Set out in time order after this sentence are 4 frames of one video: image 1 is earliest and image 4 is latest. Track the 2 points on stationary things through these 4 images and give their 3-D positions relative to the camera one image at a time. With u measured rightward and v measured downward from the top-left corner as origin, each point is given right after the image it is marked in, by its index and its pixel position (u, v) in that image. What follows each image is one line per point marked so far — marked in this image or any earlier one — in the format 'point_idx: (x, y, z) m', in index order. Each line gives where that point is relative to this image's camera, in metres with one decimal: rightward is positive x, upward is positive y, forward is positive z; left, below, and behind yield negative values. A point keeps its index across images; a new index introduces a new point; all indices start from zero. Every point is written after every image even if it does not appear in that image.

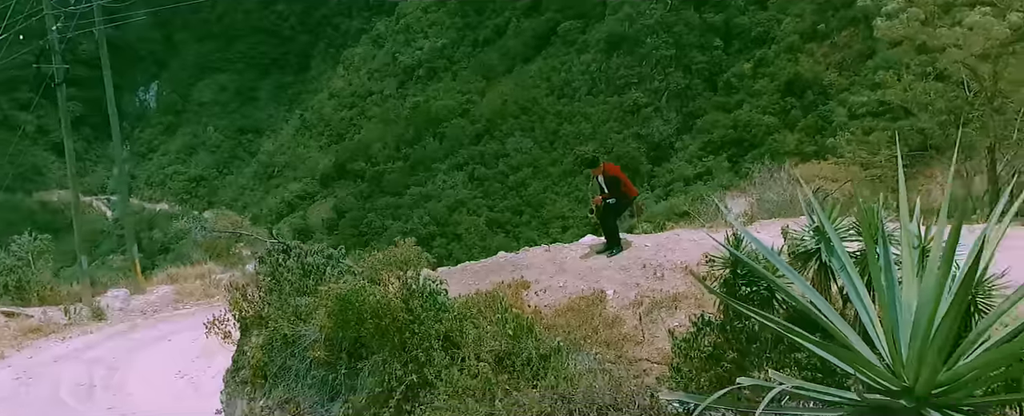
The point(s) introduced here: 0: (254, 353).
0: (-1.5, -0.8, +4.6) m
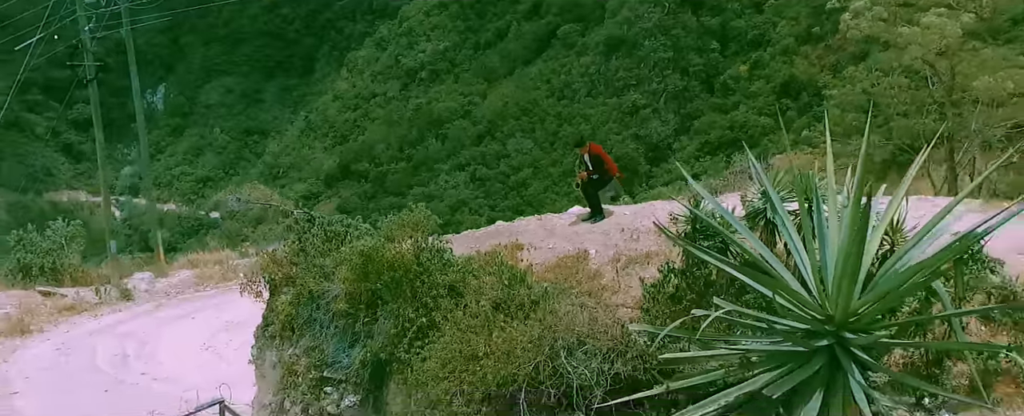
0: (-1.5, -0.6, +5.3) m
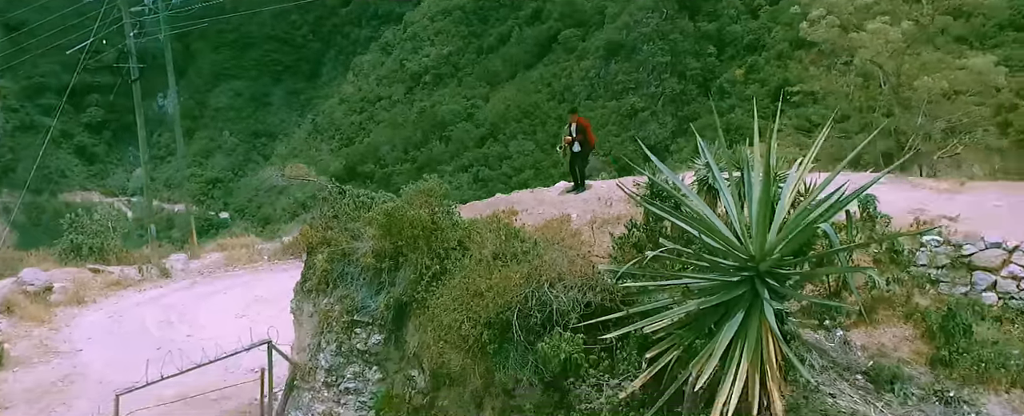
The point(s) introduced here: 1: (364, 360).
0: (-1.5, -0.4, +6.4) m
1: (-1.2, -1.1, +6.4) m
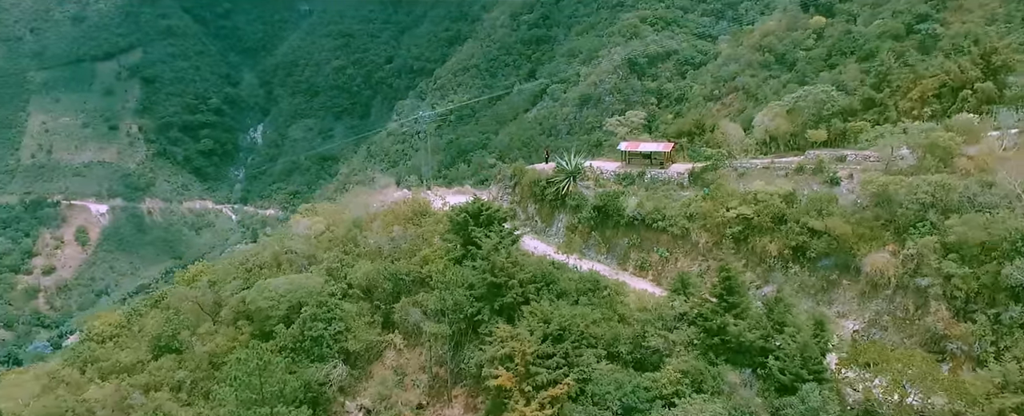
0: (-0.6, +1.2, +32.3) m
1: (-0.3, +0.6, +32.3) m
